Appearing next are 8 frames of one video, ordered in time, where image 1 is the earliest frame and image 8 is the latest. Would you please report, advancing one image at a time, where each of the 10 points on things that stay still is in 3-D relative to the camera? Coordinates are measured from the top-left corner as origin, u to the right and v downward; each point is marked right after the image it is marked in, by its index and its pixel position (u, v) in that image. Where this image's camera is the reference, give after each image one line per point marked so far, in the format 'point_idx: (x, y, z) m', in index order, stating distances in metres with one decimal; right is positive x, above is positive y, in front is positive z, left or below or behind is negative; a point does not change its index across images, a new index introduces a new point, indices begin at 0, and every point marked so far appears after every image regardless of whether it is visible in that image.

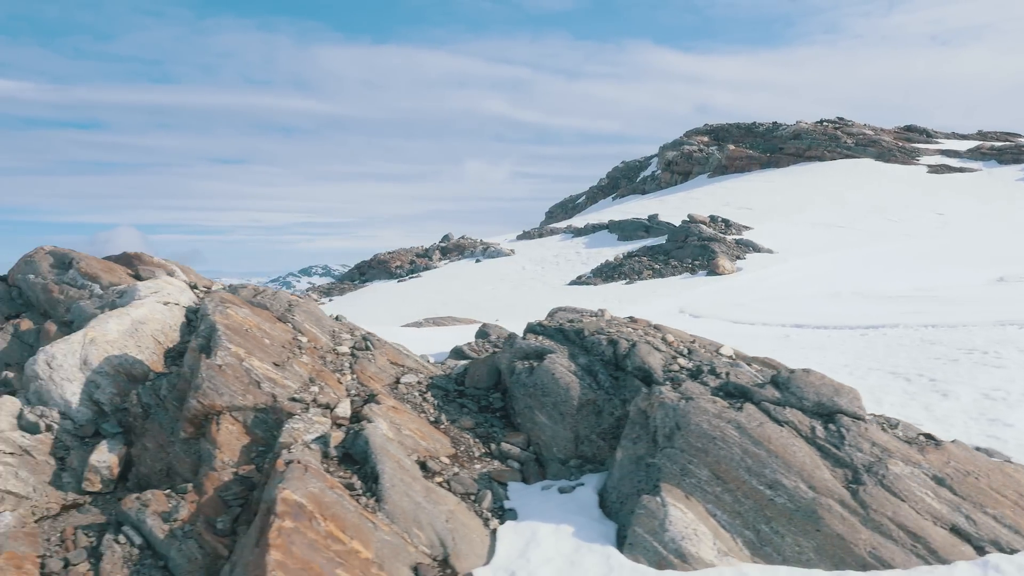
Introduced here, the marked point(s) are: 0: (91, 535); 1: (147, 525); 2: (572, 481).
0: (-2.7, -1.6, +5.5) m
1: (-2.2, -1.4, +5.3) m
2: (+0.4, -1.2, +5.6) m
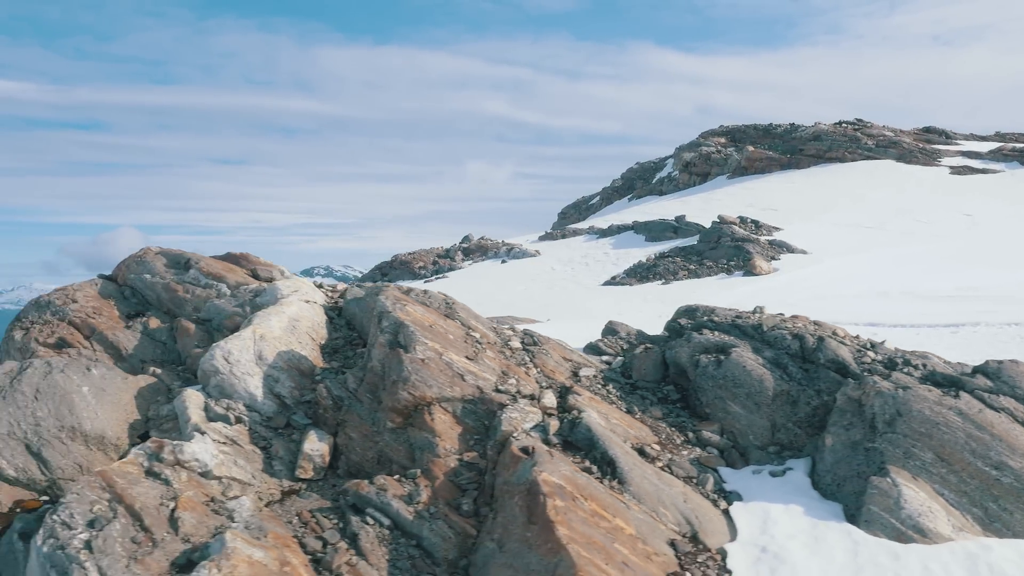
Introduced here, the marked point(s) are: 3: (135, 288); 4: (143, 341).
0: (-1.2, -1.5, +5.9) m
1: (-0.8, -1.4, +5.7) m
2: (+1.8, -1.2, +6.0) m
3: (-5.3, 0.0, +12.4) m
4: (-4.5, -0.6, +10.8) m
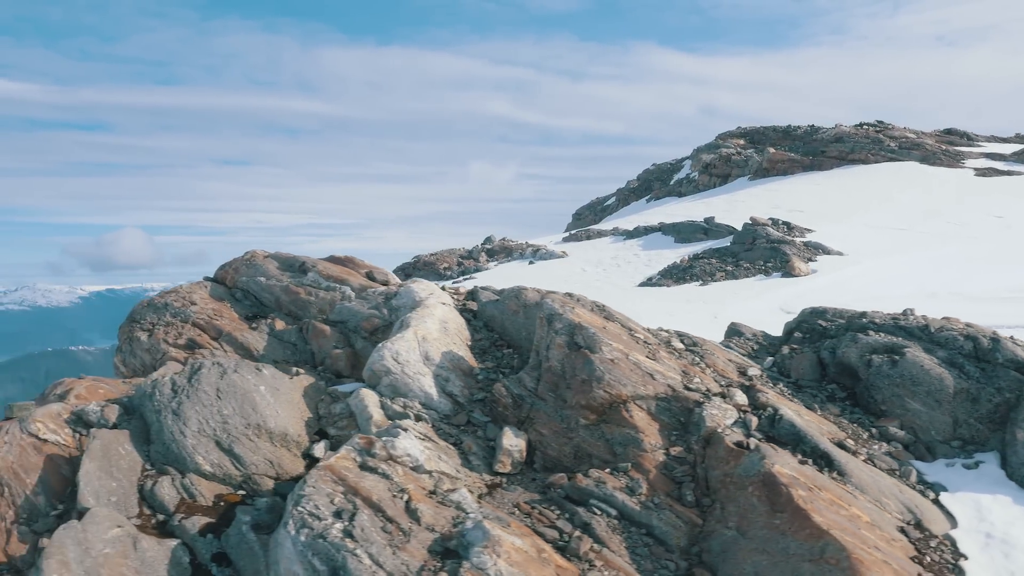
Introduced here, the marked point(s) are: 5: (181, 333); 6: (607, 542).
0: (+0.3, -1.6, +6.3) m
1: (+0.7, -1.4, +6.1) m
2: (+3.3, -1.2, +6.4) m
3: (-3.8, 0.0, +12.7) m
4: (-3.1, -0.7, +11.2) m
5: (-4.4, -0.6, +11.7) m
6: (+0.6, -1.7, +5.7) m
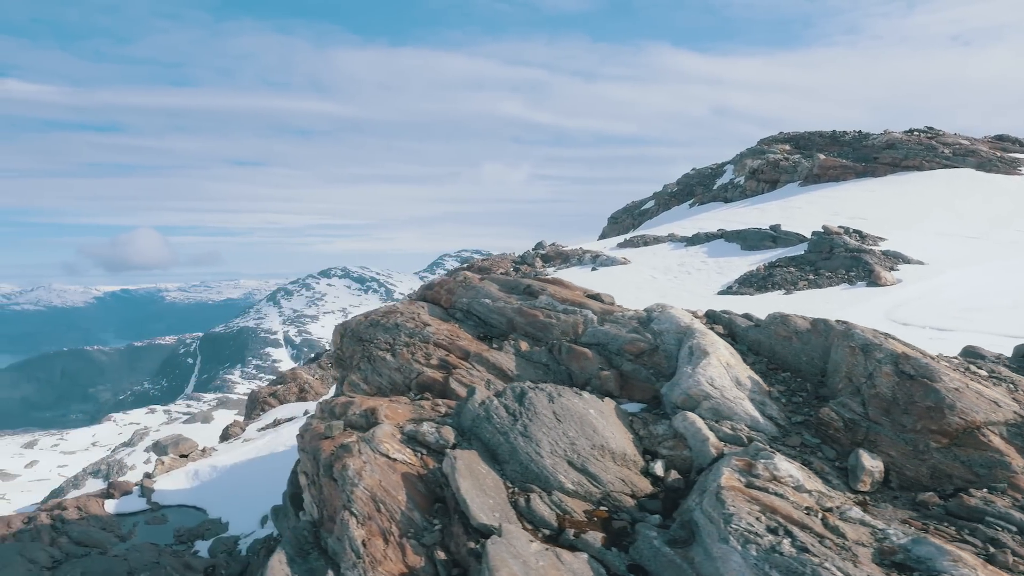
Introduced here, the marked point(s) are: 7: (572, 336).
0: (+3.4, -1.9, +7.0) m
1: (+3.9, -1.8, +6.8) m
2: (+6.5, -1.6, +7.1) m
3: (-0.6, -0.3, +13.5) m
4: (+0.1, -1.0, +12.0) m
5: (-1.2, -0.9, +12.4) m
6: (+3.8, -2.0, +6.5) m
7: (+0.8, -0.7, +12.0) m
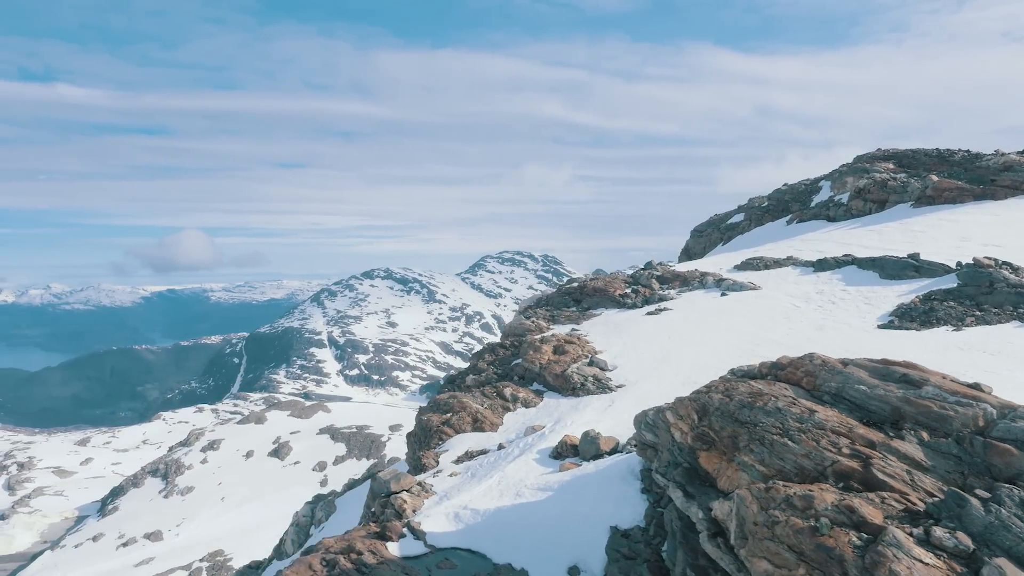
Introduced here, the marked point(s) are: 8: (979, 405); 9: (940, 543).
0: (+9.4, -3.4, +8.1) m
1: (+9.9, -3.2, +7.9) m
2: (+12.5, -3.0, +8.1) m
3: (+5.5, -1.8, +14.7) m
4: (+6.3, -2.5, +13.2) m
5: (+4.9, -2.4, +13.7) m
6: (+9.7, -3.5, +7.6) m
7: (+6.9, -2.1, +13.2) m
8: (+7.1, -1.8, +13.5) m
9: (+5.1, -3.1, +10.5) m
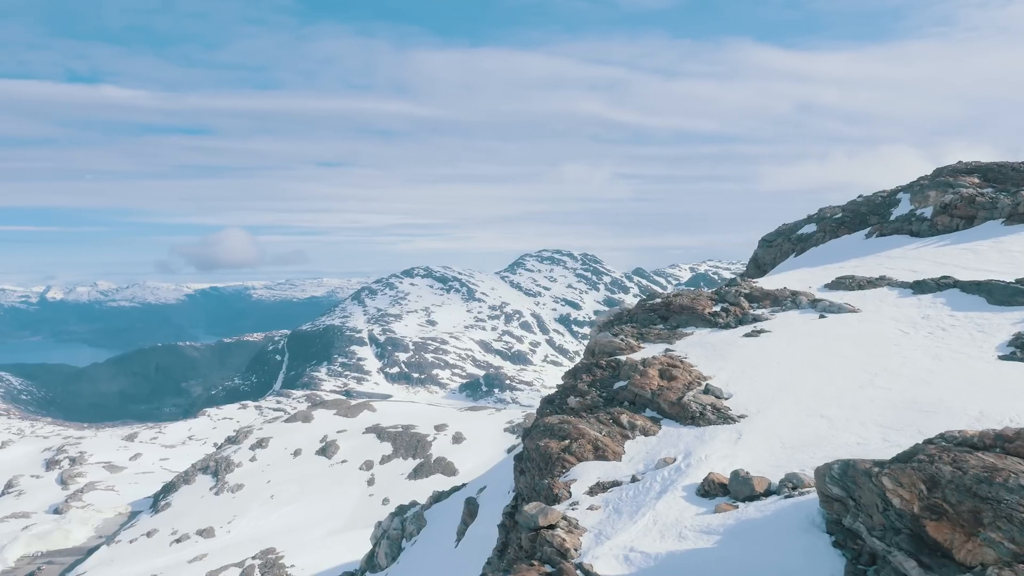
0: (+13.5, -4.8, +8.4) m
1: (+13.9, -4.7, +8.2) m
2: (+16.5, -4.5, +8.3) m
3: (+9.8, -3.2, +15.1) m
4: (+10.5, -3.8, +13.5) m
5: (+9.2, -3.8, +14.1) m
6: (+13.8, -4.9, +7.8) m
7: (+11.2, -3.5, +13.5) m
8: (+11.4, -3.2, +13.9) m
9: (+9.2, -4.5, +10.9) m
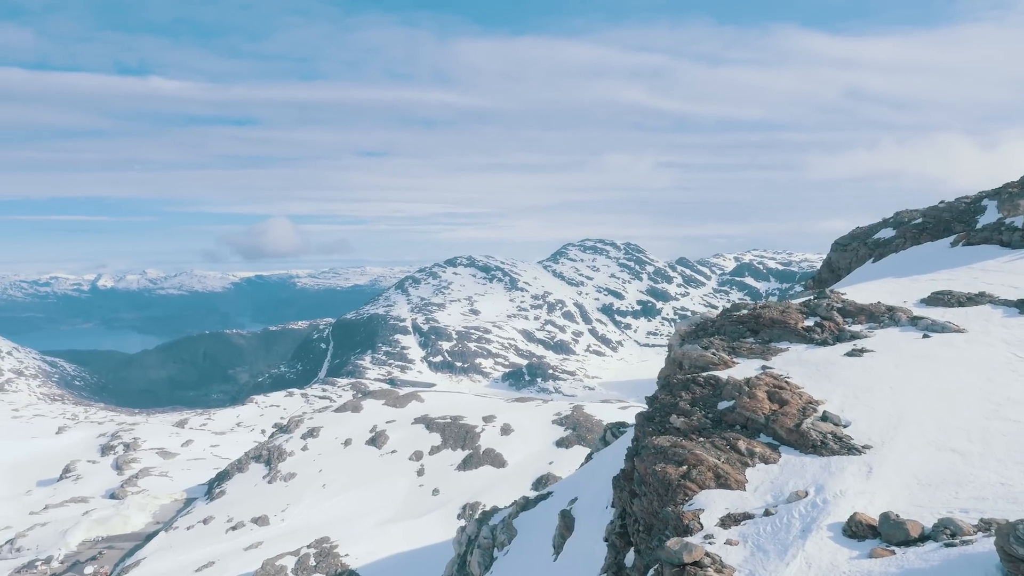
0: (+17.5, -6.5, +8.3) m
1: (+17.9, -6.4, +8.1) m
2: (+20.5, -6.2, +8.1) m
3: (+14.1, -4.8, +15.2) m
4: (+14.7, -5.5, +13.5) m
5: (+13.4, -5.4, +14.2) m
6: (+17.7, -6.6, +7.7) m
7: (+15.4, -5.1, +13.5) m
8: (+15.6, -4.8, +13.8) m
9: (+13.3, -6.1, +11.0) m
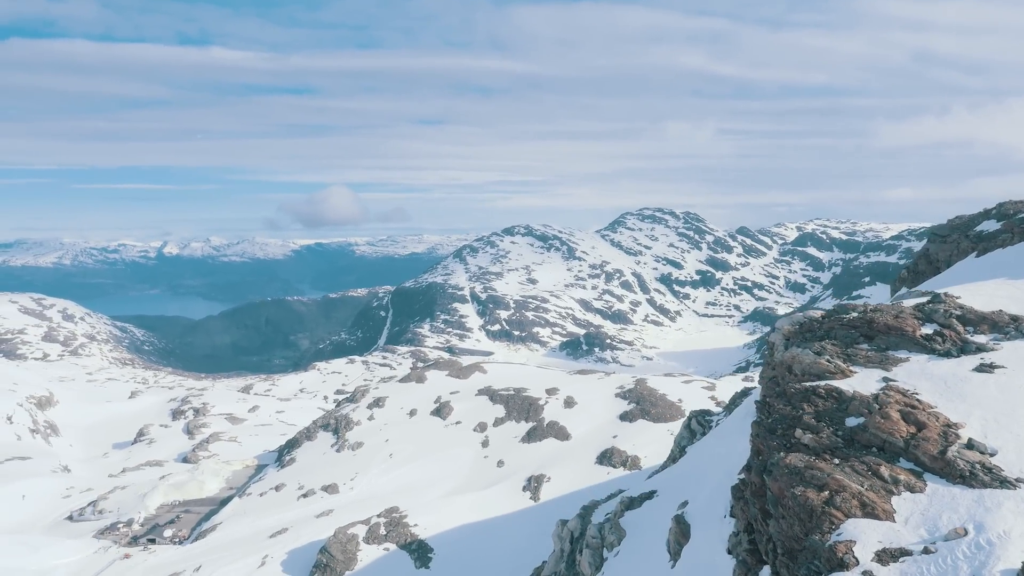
0: (+22.0, -8.9, +7.9) m
1: (+22.4, -8.8, +7.6) m
2: (+25.0, -8.6, +7.5) m
3: (+19.0, -6.9, +14.8) m
4: (+19.5, -7.7, +13.2) m
5: (+18.3, -7.5, +13.9) m
6: (+22.2, -9.1, +7.3) m
7: (+20.2, -7.3, +13.1) m
8: (+20.4, -7.0, +13.4) m
9: (+18.0, -8.4, +10.8) m
